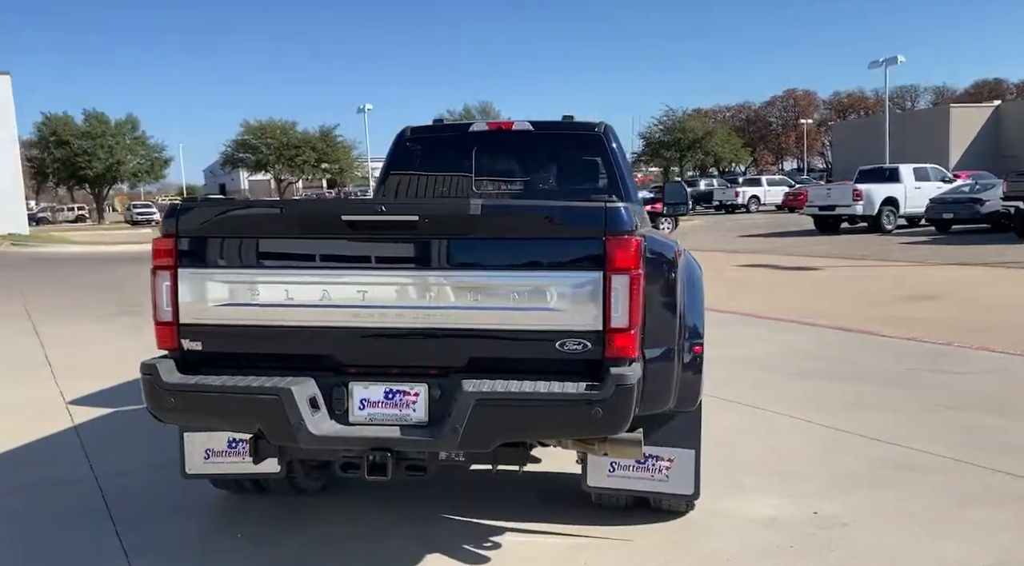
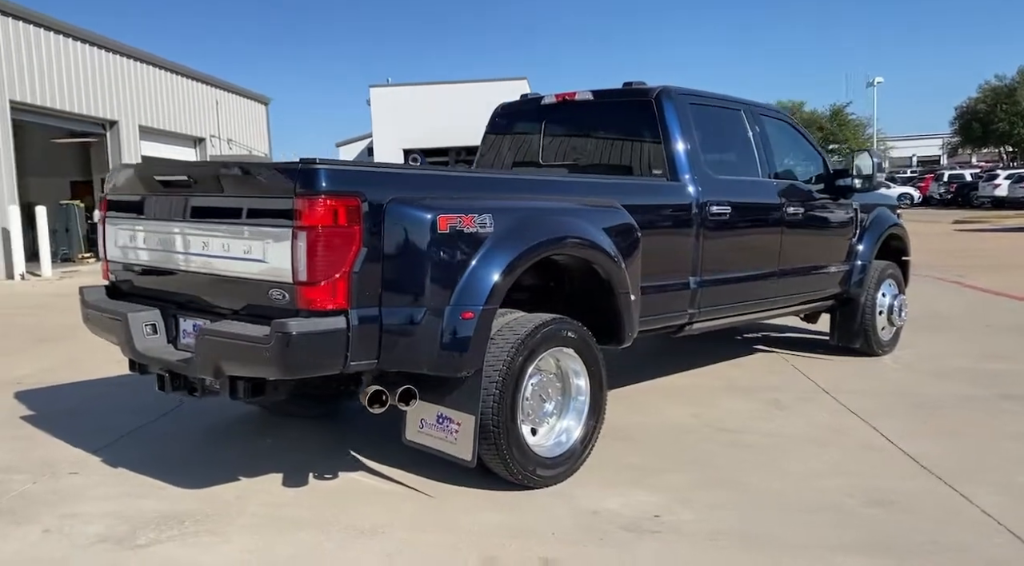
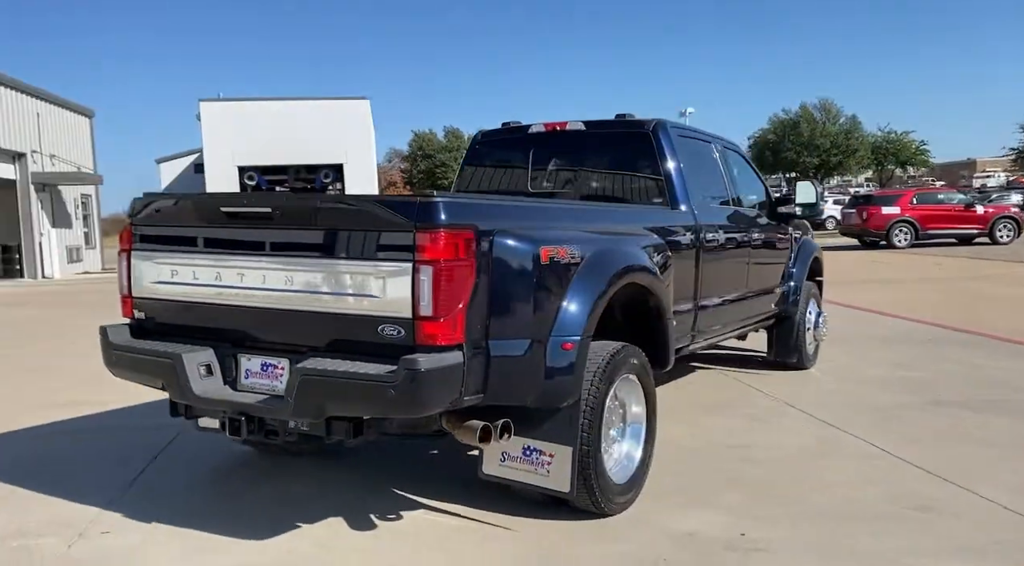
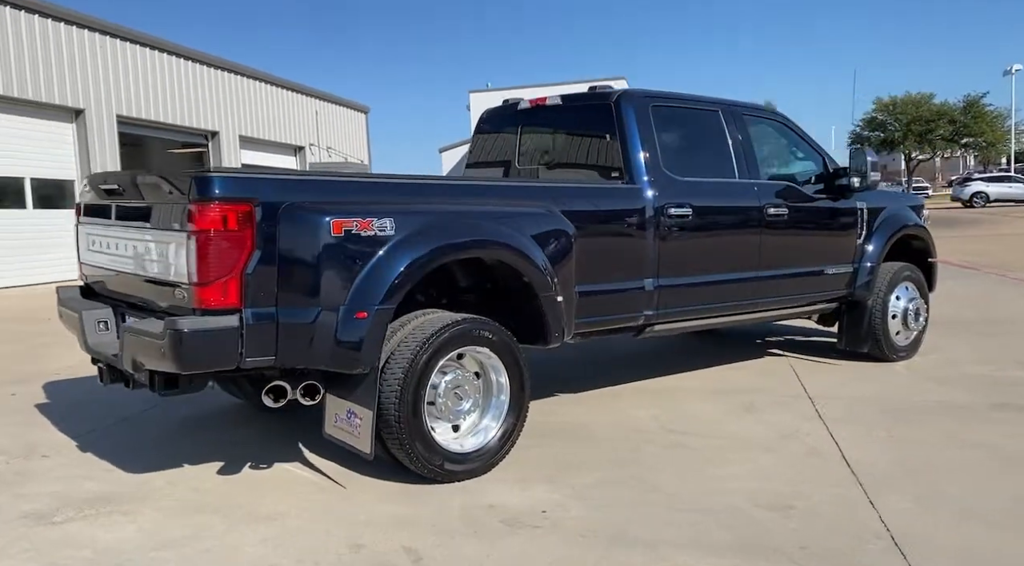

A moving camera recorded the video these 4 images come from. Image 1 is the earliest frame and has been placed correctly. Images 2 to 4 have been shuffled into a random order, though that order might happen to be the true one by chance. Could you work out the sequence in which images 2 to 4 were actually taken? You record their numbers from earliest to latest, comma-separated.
3, 2, 4
